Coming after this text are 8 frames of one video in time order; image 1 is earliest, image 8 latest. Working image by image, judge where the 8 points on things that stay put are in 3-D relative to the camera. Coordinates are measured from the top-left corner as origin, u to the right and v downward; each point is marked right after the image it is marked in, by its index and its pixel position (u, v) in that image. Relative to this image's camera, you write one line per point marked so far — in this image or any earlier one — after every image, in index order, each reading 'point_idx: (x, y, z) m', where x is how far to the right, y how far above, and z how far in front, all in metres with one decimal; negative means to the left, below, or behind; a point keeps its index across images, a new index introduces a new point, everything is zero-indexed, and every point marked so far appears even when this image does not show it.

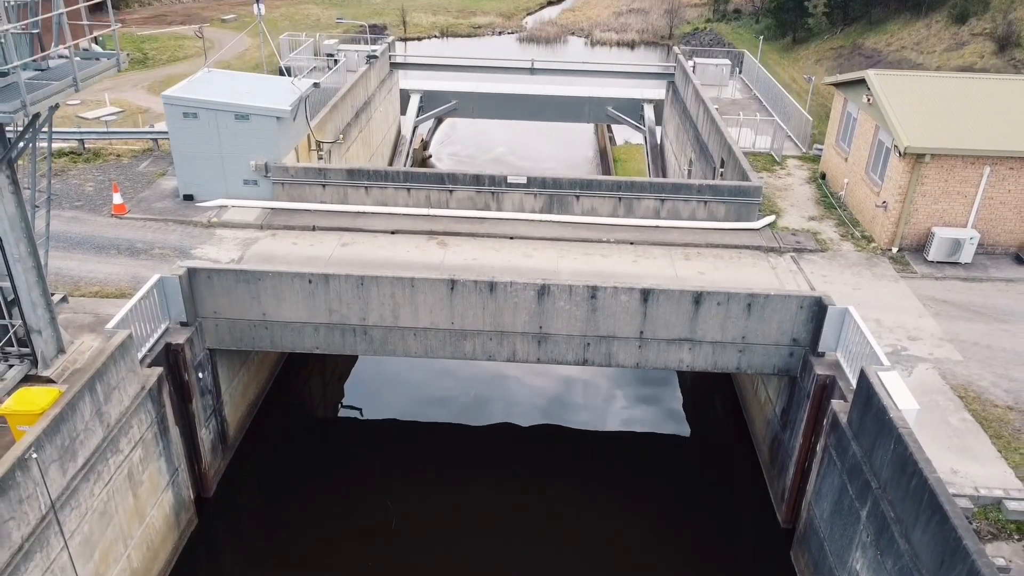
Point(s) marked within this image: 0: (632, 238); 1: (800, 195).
0: (+2.3, +0.8, +15.1) m
1: (+6.1, +1.9, +17.3) m
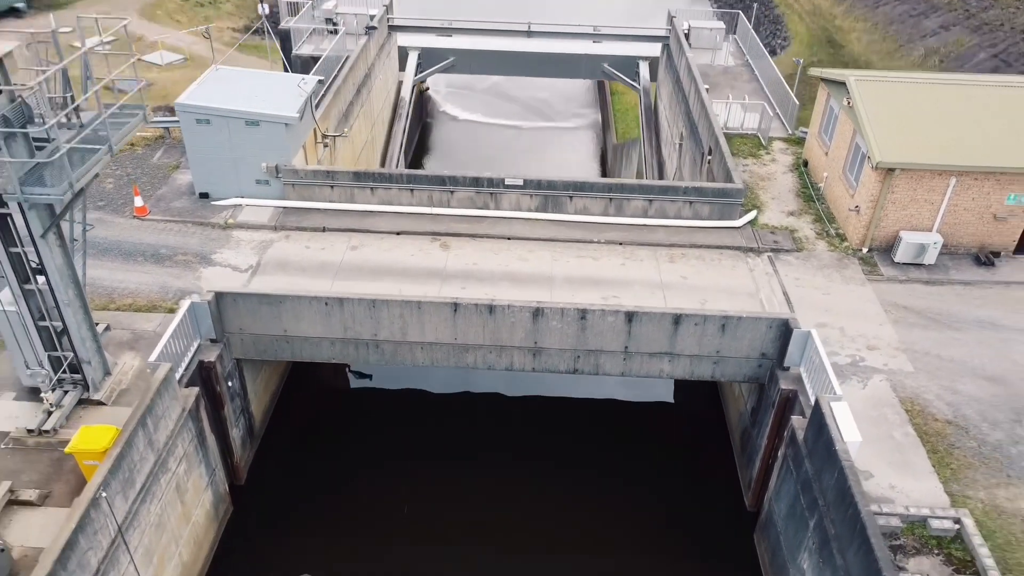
0: (+2.2, +0.9, +16.2) m
1: (+6.1, +2.3, +18.3) m
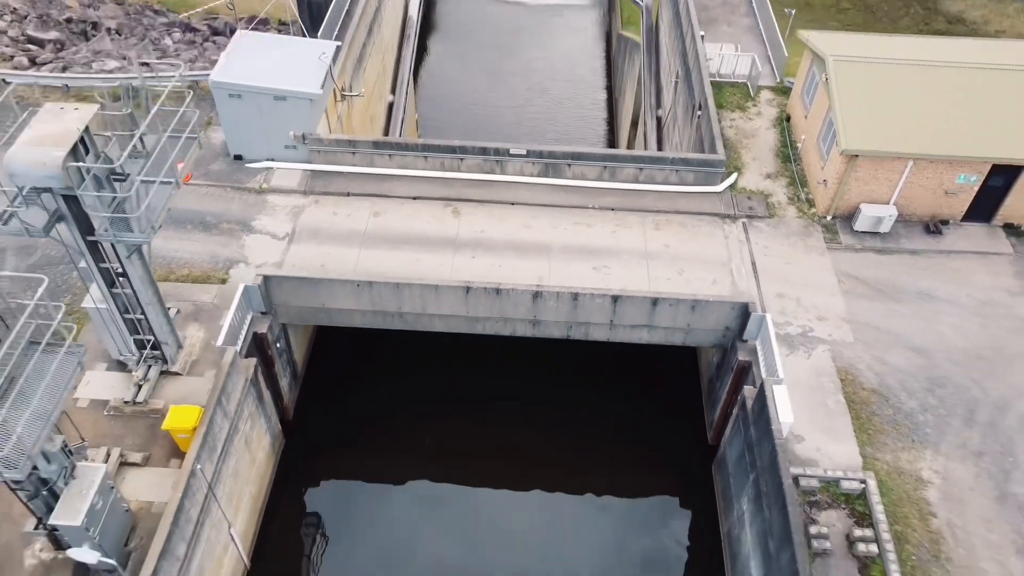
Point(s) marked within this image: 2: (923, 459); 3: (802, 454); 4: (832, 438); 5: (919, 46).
0: (+2.3, +1.8, +18.2) m
1: (+6.2, +3.5, +20.0) m
2: (+7.1, -2.9, +13.9) m
3: (+5.0, -2.7, +13.8) m
4: (+5.6, -2.6, +14.1) m
5: (+9.3, +5.4, +18.6) m
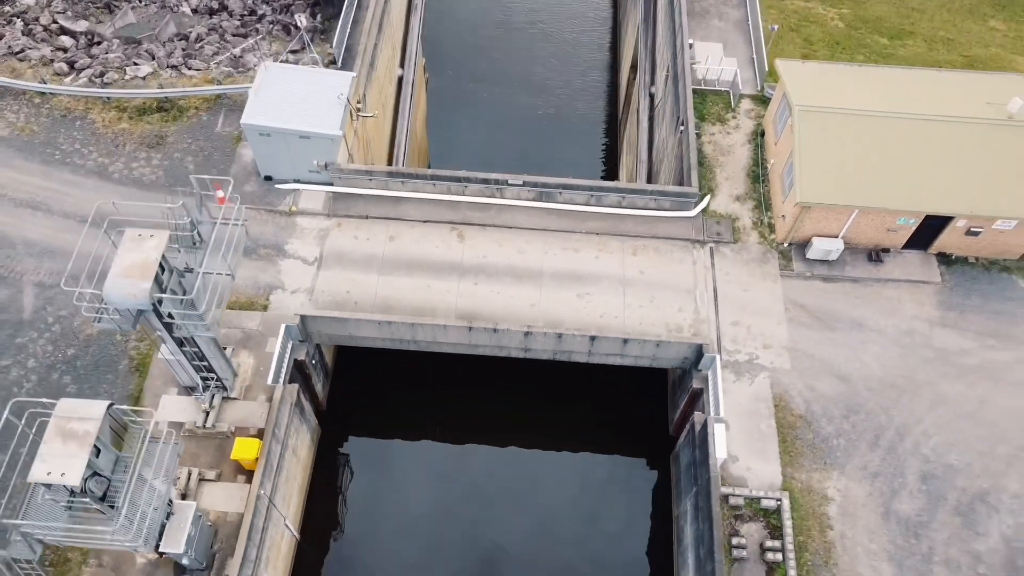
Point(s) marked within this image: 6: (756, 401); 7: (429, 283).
0: (+2.2, +1.5, +20.9) m
1: (+6.2, +3.4, +22.2) m
2: (+6.9, -4.1, +17.5) m
3: (+4.8, -3.9, +17.5) m
4: (+5.5, -3.7, +17.7) m
5: (+9.3, +5.0, +20.4) m
6: (+5.6, -2.5, +18.5) m
7: (-2.0, +0.1, +19.9) m
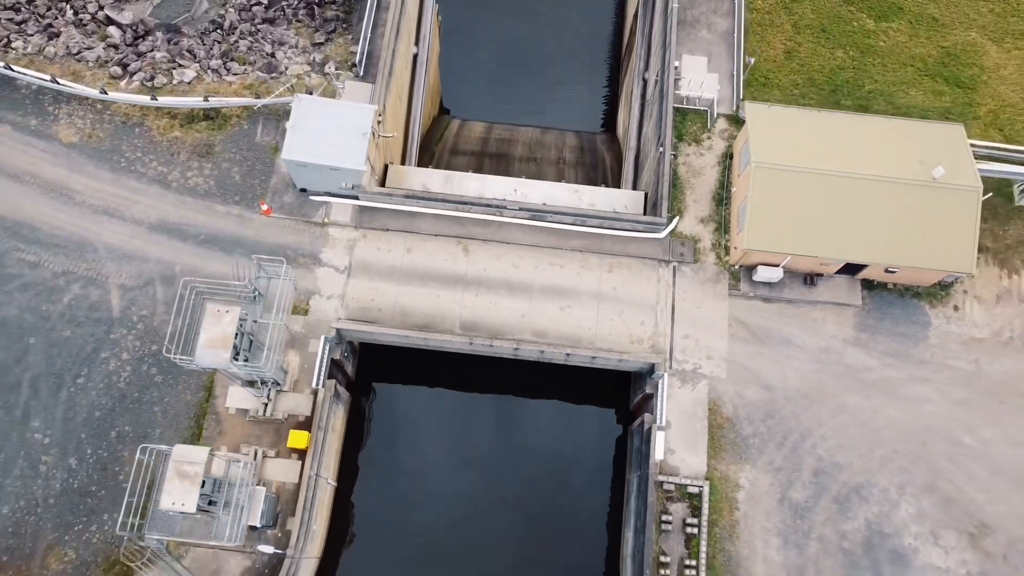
0: (+2.1, +1.2, +24.9) m
1: (+6.1, +3.3, +25.6) m
2: (+6.6, -5.1, +22.9) m
3: (+4.5, -4.9, +22.8) m
4: (+5.1, -4.7, +23.0) m
5: (+9.3, +4.3, +23.5) m
6: (+5.3, -3.4, +23.5) m
7: (-2.2, -0.1, +24.3) m
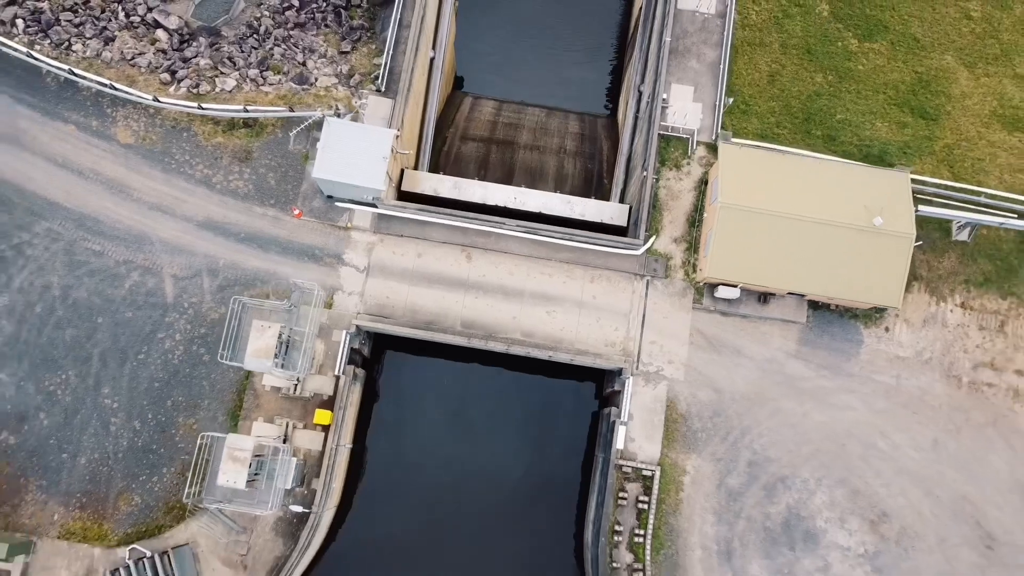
0: (+2.0, +1.0, +28.7) m
1: (+6.1, +2.9, +29.2) m
2: (+6.1, -5.8, +27.5) m
3: (+4.0, -5.5, +27.4) m
4: (+4.7, -5.3, +27.6) m
5: (+9.3, +3.5, +27.0) m
6: (+4.9, -3.9, +27.9) m
7: (-2.4, -0.2, +28.4) m
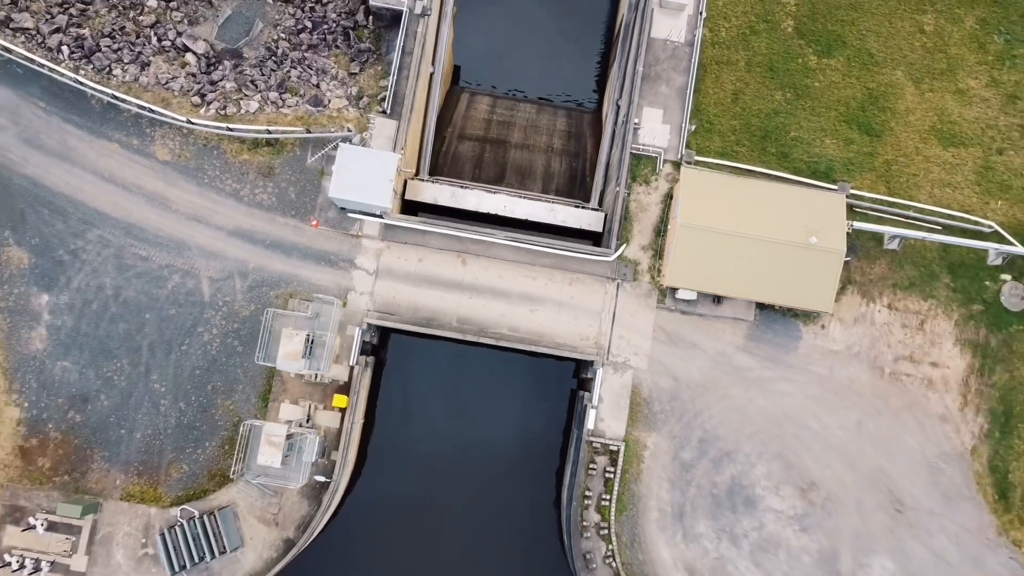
0: (+1.6, +0.9, +33.2) m
1: (+5.7, +2.9, +33.5) m
2: (+5.6, -5.9, +32.6) m
3: (+3.6, -5.6, +32.4) m
4: (+4.2, -5.4, +32.6) m
5: (+8.8, +3.2, +31.2) m
6: (+4.5, -4.0, +32.8) m
7: (-2.8, -0.3, +33.0) m
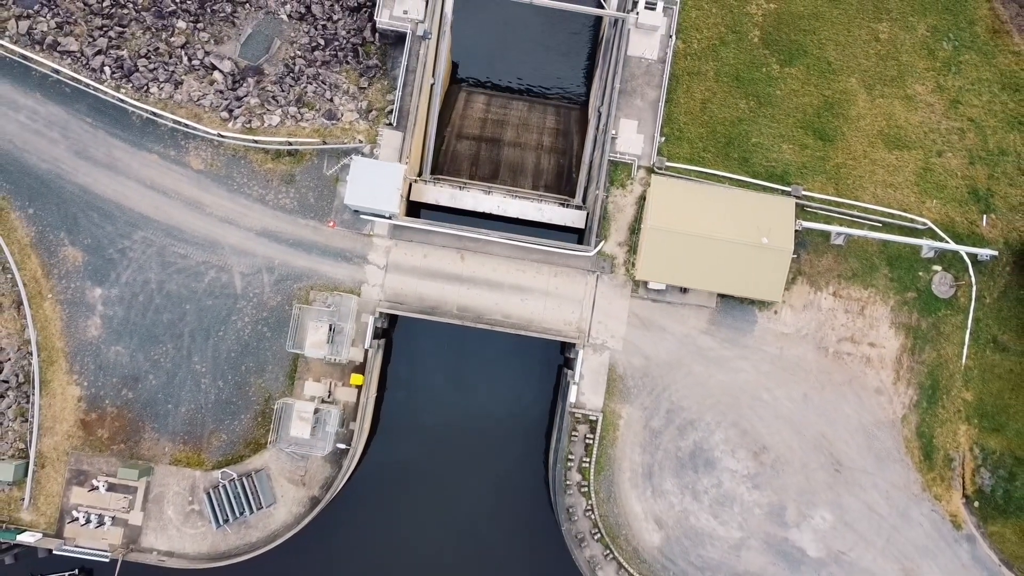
0: (+1.2, +1.3, +38.0) m
1: (+5.3, +3.3, +38.2) m
2: (+5.3, -5.5, +37.7) m
3: (+3.2, -5.3, +37.6) m
4: (+3.9, -5.0, +37.7) m
5: (+8.5, +3.5, +35.8) m
6: (+4.1, -3.6, +37.8) m
7: (-3.2, +0.1, +37.8) m
